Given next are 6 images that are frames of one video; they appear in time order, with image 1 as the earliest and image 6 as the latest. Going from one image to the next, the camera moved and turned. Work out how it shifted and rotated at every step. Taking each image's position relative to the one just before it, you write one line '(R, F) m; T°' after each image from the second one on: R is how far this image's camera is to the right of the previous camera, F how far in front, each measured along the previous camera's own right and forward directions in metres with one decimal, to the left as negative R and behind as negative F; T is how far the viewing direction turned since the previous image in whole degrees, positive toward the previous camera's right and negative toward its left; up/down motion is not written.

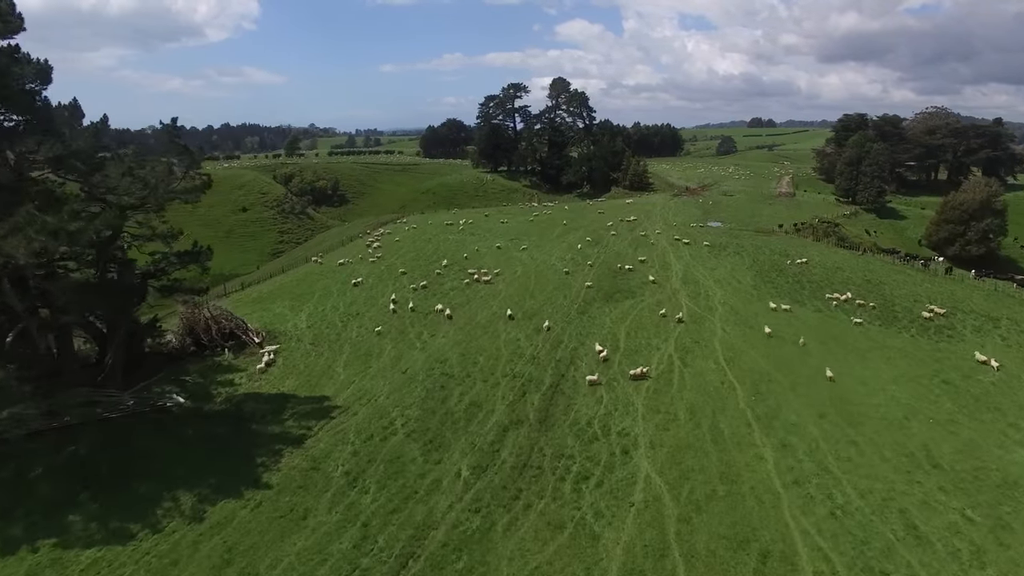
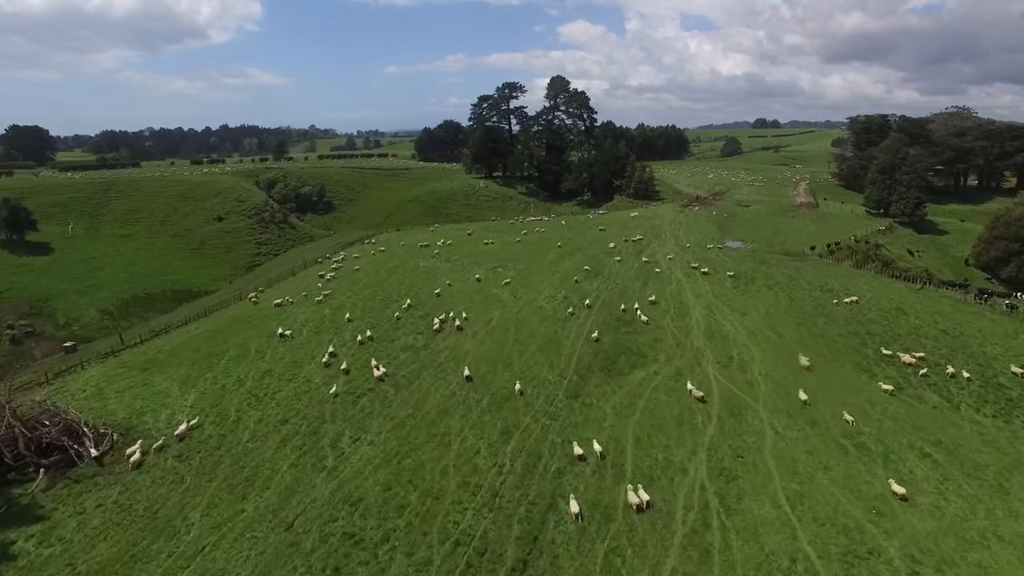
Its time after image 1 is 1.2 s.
(+1.8, +11.6) m; 0°
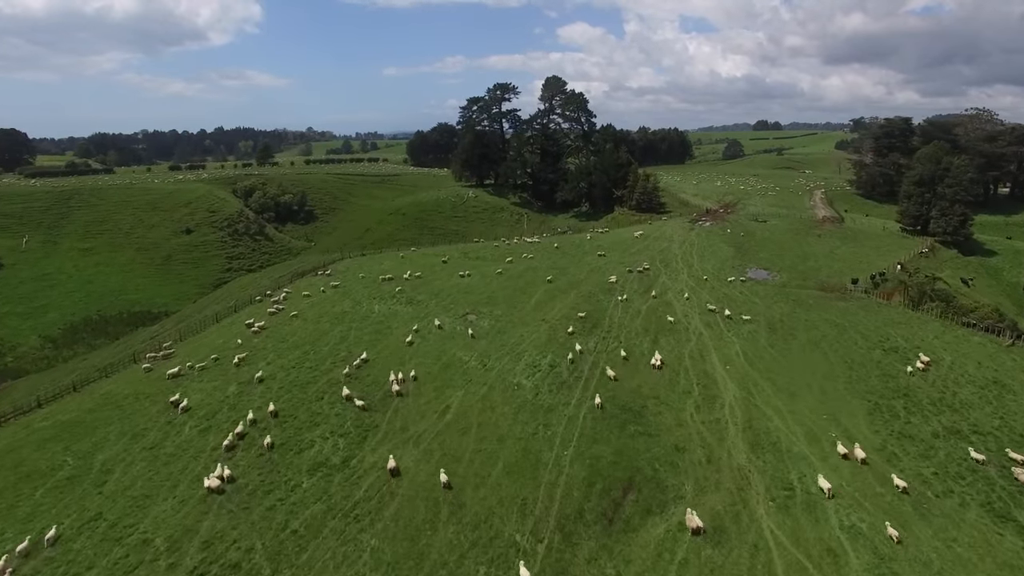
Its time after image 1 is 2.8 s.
(+1.7, +11.7) m; 0°
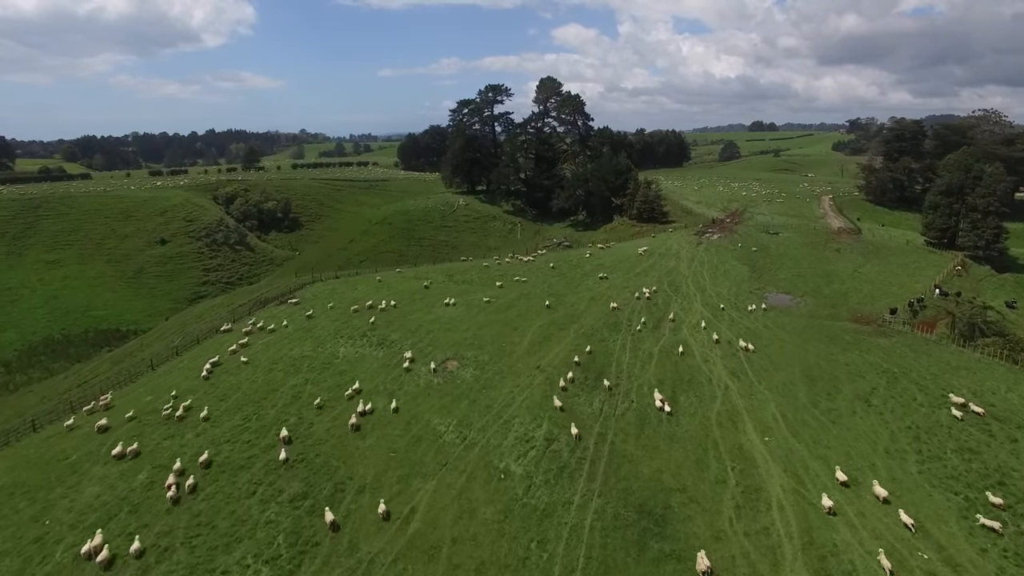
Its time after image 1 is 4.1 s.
(+0.4, +7.2) m; 0°
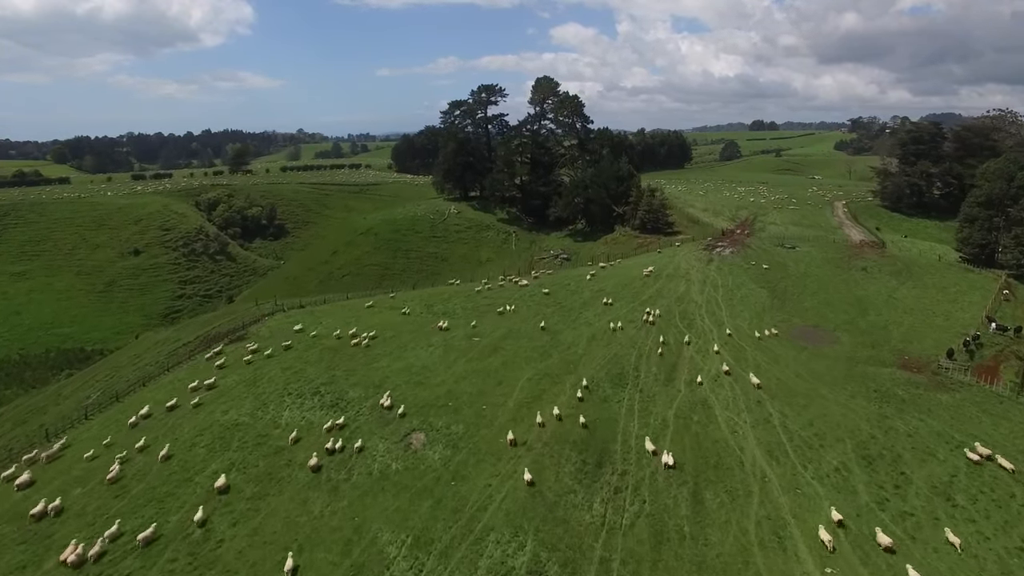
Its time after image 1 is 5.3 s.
(+0.9, +7.7) m; 0°
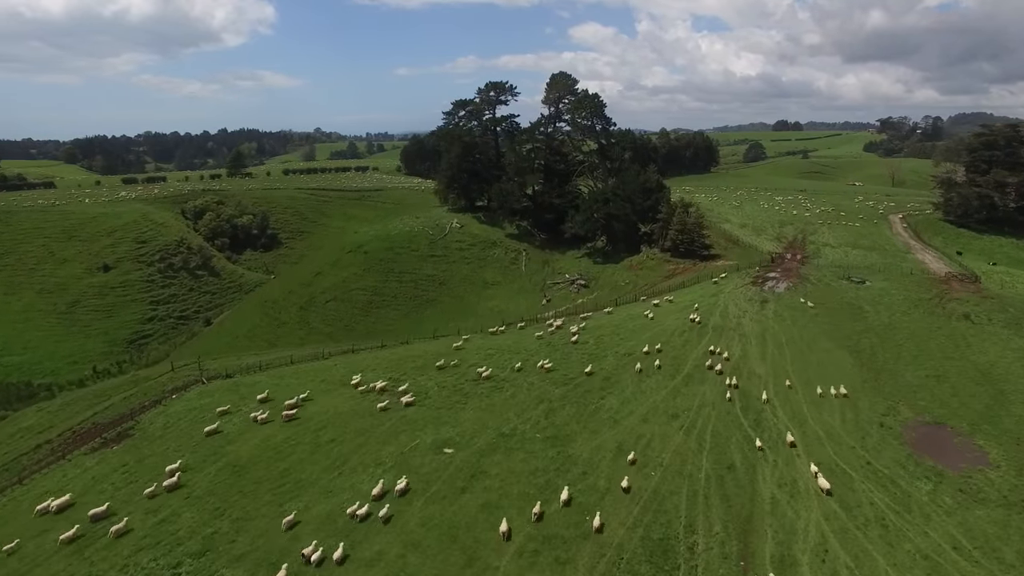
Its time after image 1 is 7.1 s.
(+1.3, +14.7) m; -2°
